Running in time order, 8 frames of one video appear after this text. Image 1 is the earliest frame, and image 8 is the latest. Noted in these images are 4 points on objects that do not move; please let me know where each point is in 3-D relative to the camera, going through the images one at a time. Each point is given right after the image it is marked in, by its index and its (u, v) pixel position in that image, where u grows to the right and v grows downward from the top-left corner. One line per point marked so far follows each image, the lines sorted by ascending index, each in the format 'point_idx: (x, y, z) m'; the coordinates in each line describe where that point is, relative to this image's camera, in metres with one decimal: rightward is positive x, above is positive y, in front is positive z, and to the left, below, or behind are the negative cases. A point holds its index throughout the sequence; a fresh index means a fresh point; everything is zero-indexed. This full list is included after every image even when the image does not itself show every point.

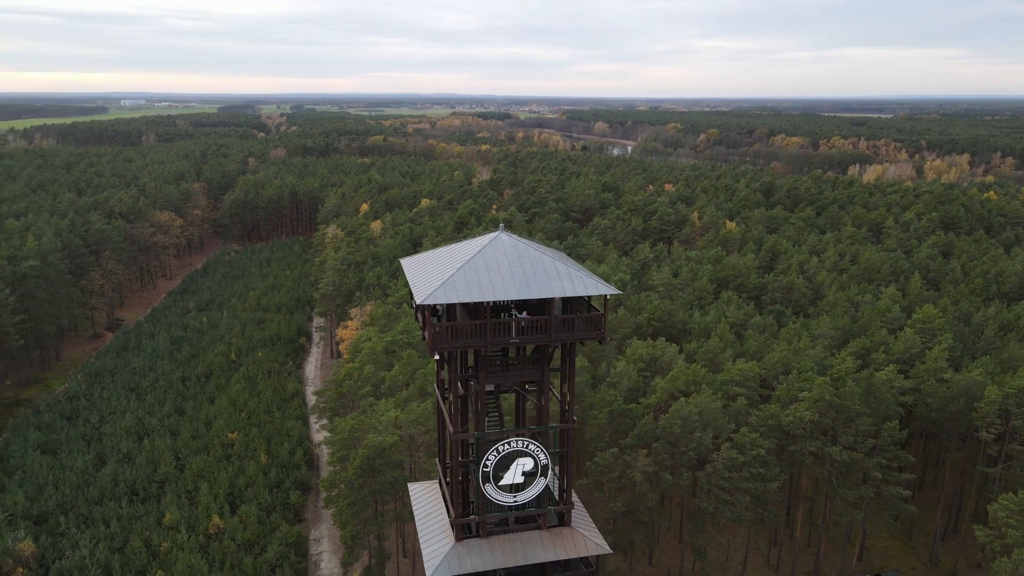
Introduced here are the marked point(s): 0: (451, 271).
0: (-1.1, +0.3, +12.1) m
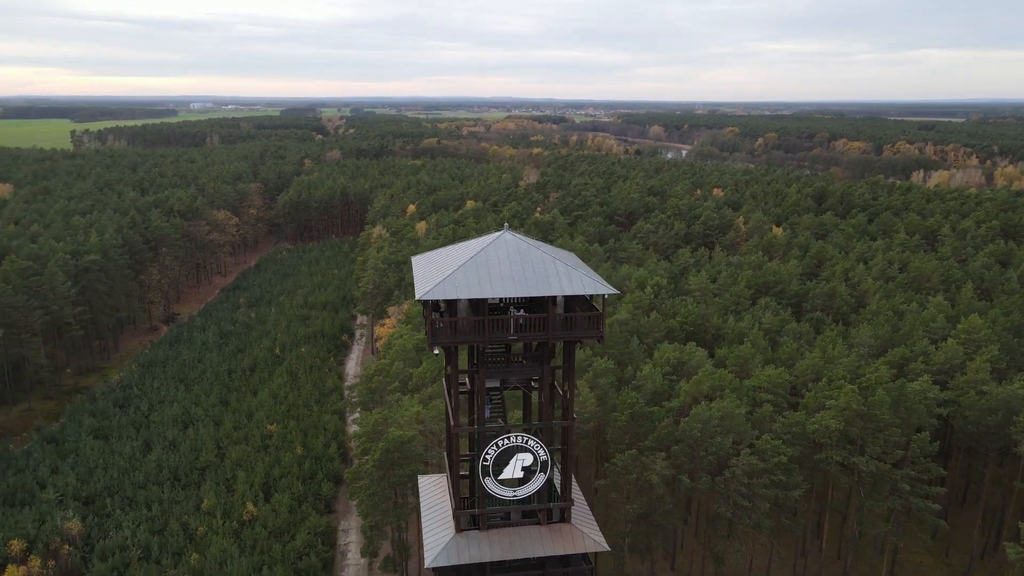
0: (-1.0, +0.3, +12.5) m
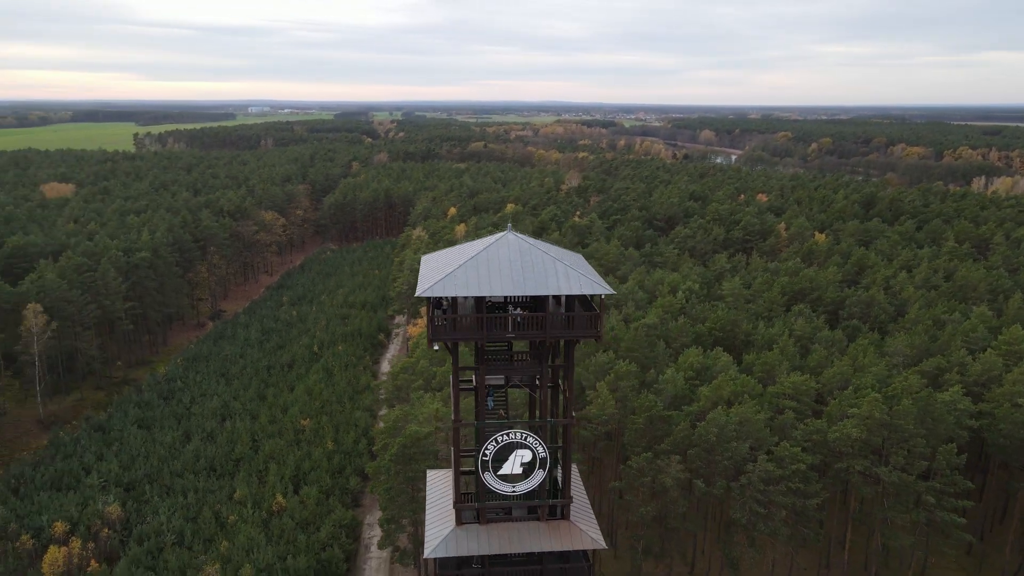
0: (-1.0, +0.4, +12.8) m
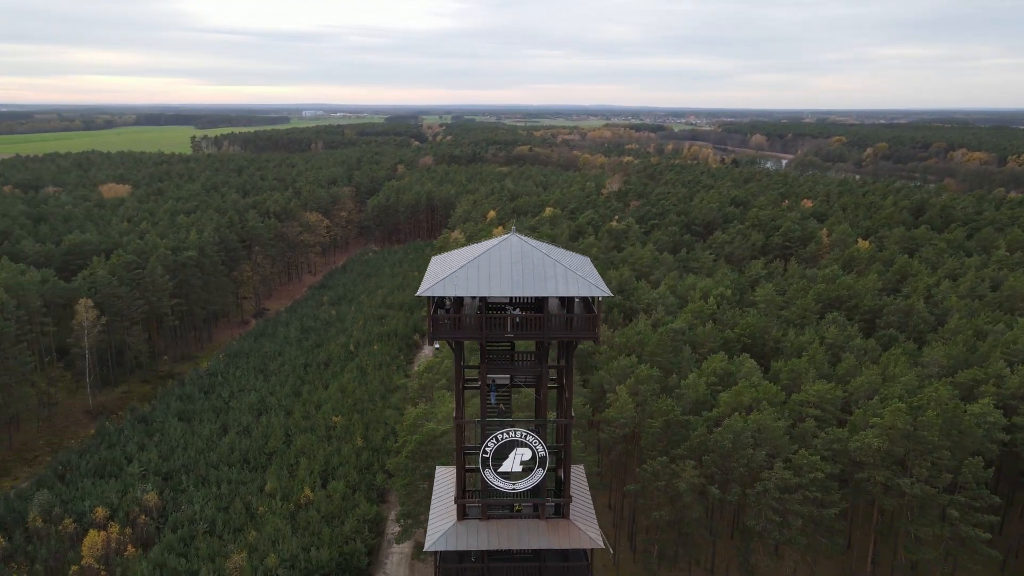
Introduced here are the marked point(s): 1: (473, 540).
0: (-1.0, +0.3, +13.2) m
1: (-0.8, -4.7, +13.9) m
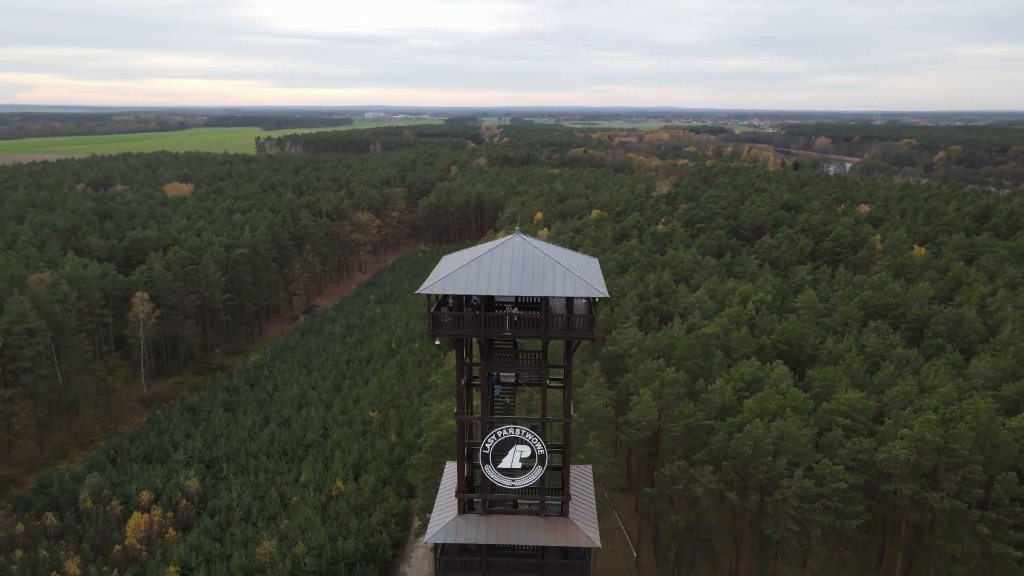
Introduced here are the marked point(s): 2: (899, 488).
0: (-1.0, +0.4, +13.5) m
1: (-0.8, -4.7, +14.2) m
2: (+10.3, -5.4, +19.9) m
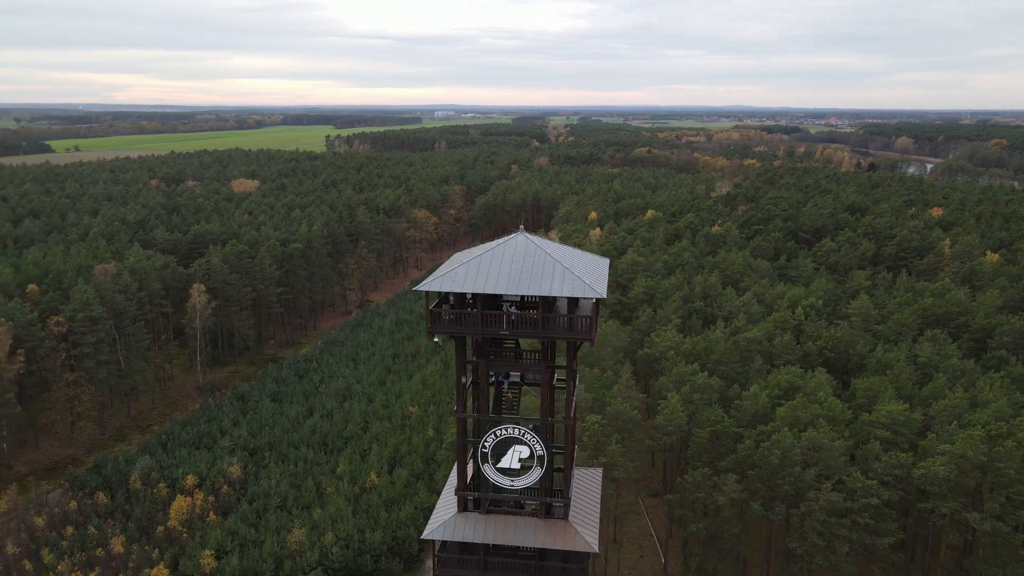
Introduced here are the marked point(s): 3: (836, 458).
0: (-0.9, +0.4, +13.4) m
1: (-0.8, -4.7, +14.2) m
2: (+10.8, -5.5, +18.8) m
3: (+8.3, -4.4, +19.1) m
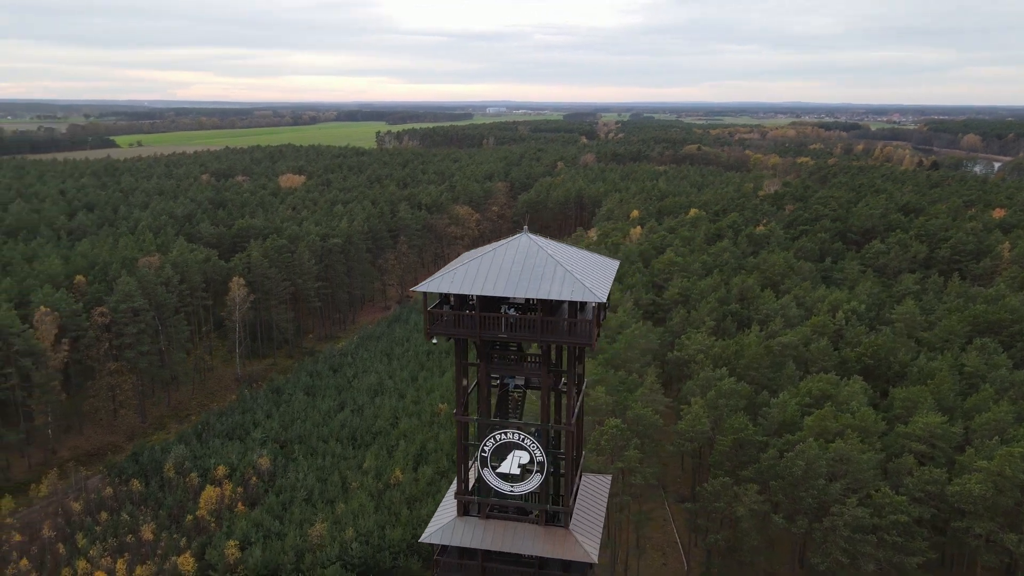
0: (-0.9, +0.4, +13.2) m
1: (-0.8, -4.7, +13.9) m
2: (+11.0, -5.7, +17.8) m
3: (+8.6, -4.5, +18.3) m
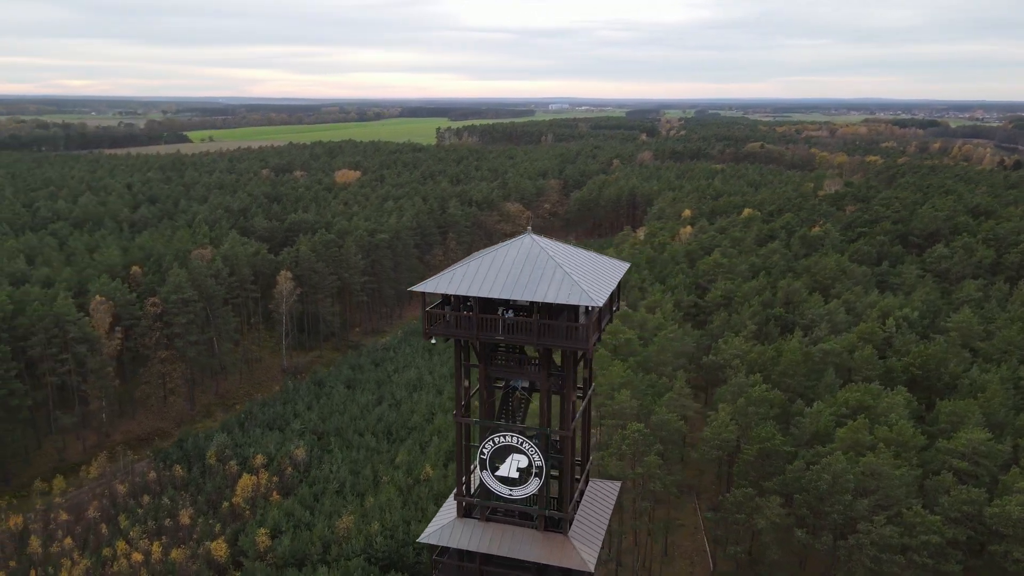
0: (-0.9, +0.4, +13.1) m
1: (-0.8, -4.7, +13.8) m
2: (+11.3, -6.0, +16.8) m
3: (+8.9, -4.7, +17.4) m
